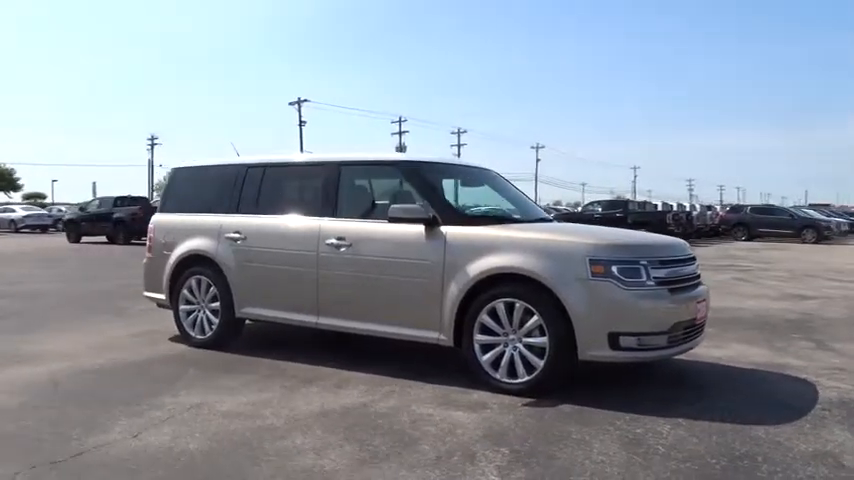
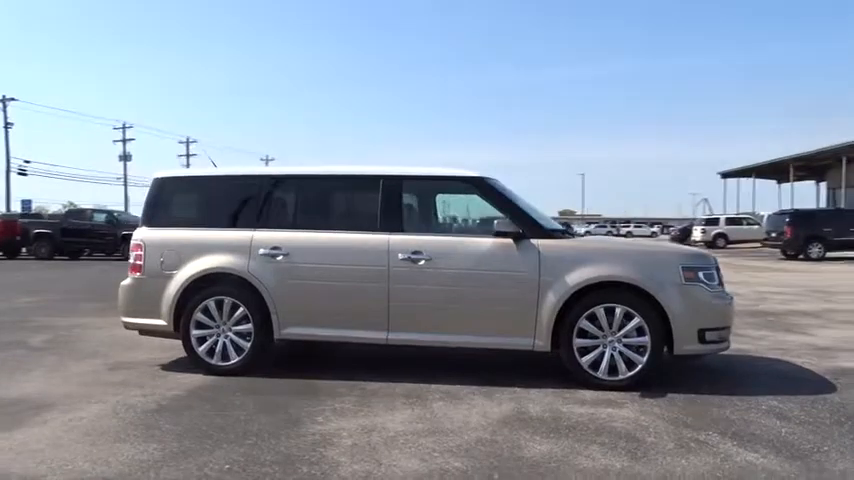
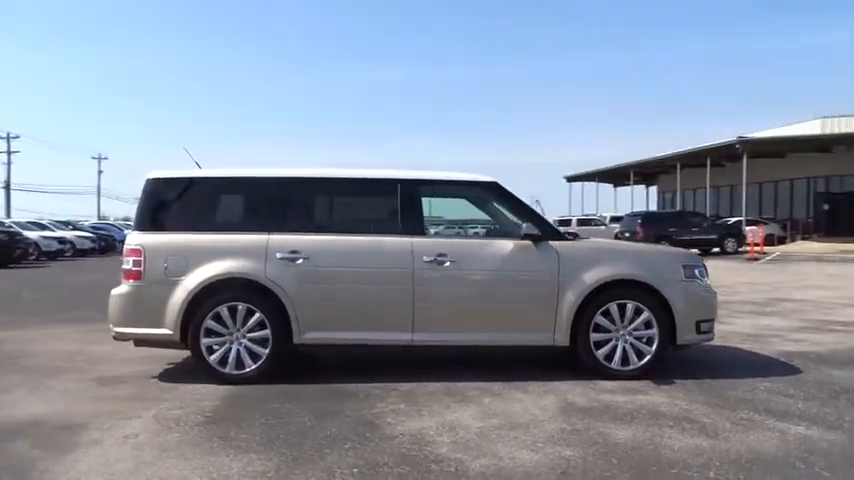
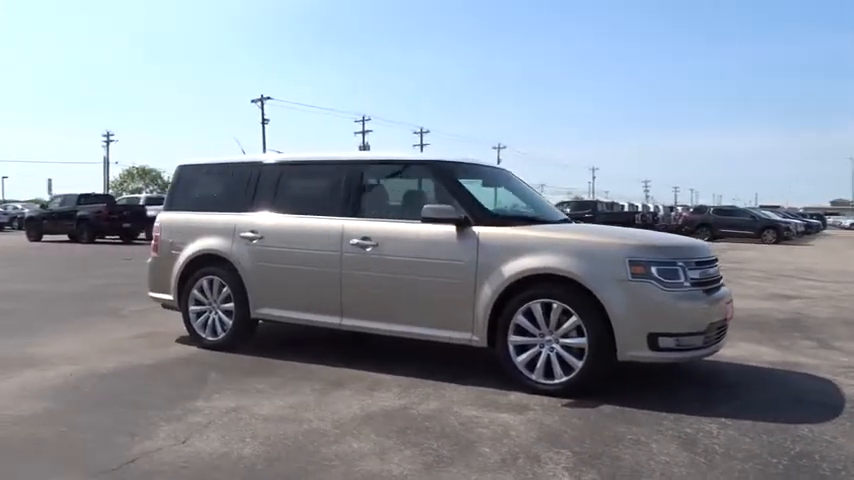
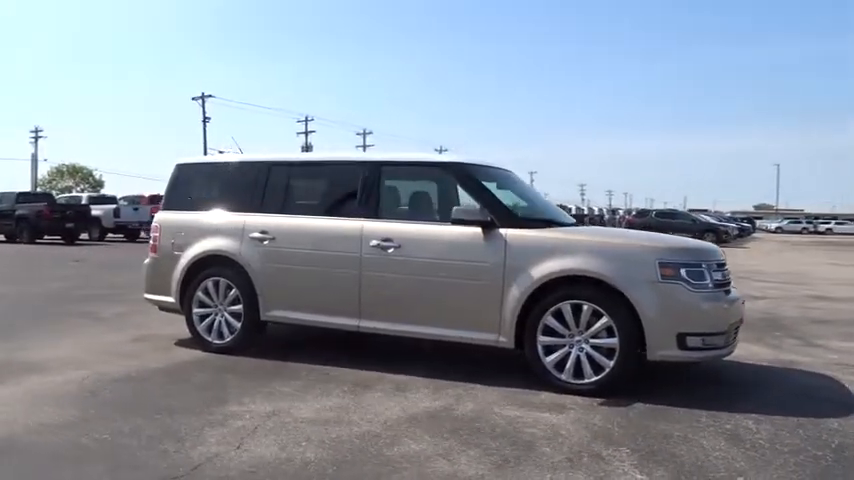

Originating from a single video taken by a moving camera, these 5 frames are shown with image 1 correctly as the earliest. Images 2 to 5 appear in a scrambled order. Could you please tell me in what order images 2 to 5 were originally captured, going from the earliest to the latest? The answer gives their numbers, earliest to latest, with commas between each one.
4, 5, 2, 3
